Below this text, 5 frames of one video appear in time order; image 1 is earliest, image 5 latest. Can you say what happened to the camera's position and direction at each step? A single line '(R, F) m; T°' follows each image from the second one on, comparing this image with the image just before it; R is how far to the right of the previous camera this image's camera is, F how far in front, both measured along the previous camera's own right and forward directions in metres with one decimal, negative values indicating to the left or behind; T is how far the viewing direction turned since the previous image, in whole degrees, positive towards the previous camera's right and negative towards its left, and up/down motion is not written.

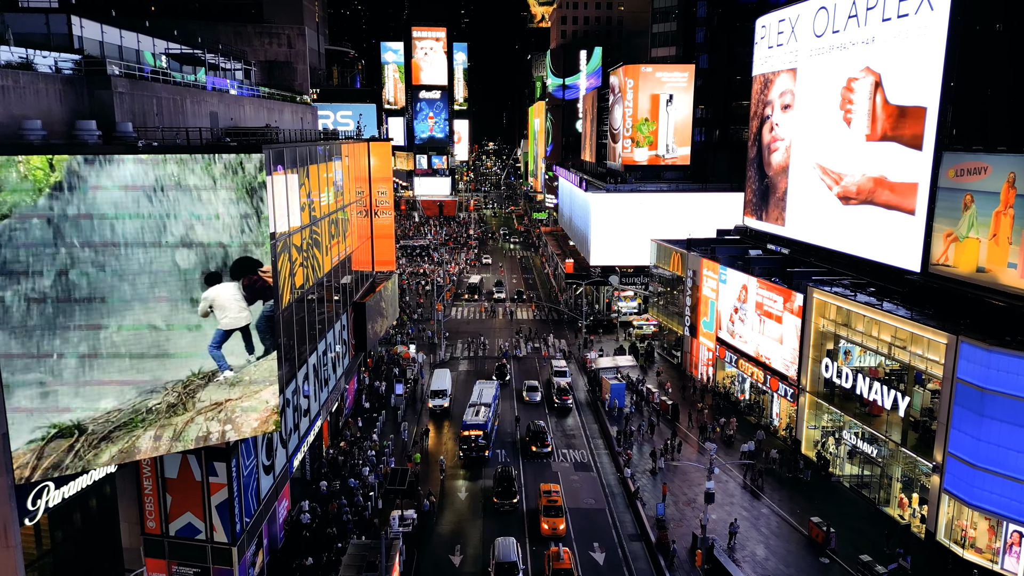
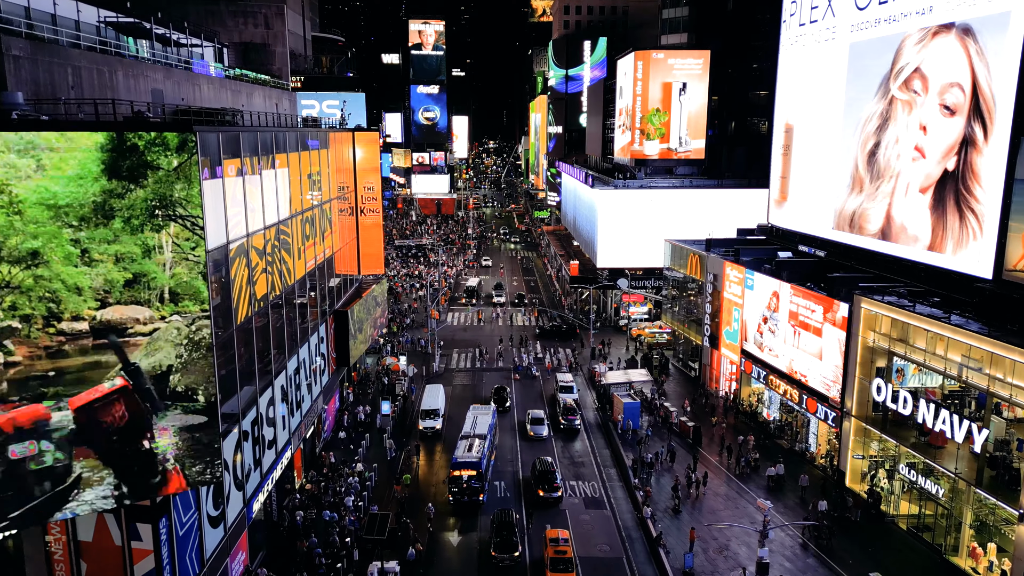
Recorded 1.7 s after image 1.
(0.0, +5.0) m; 0°
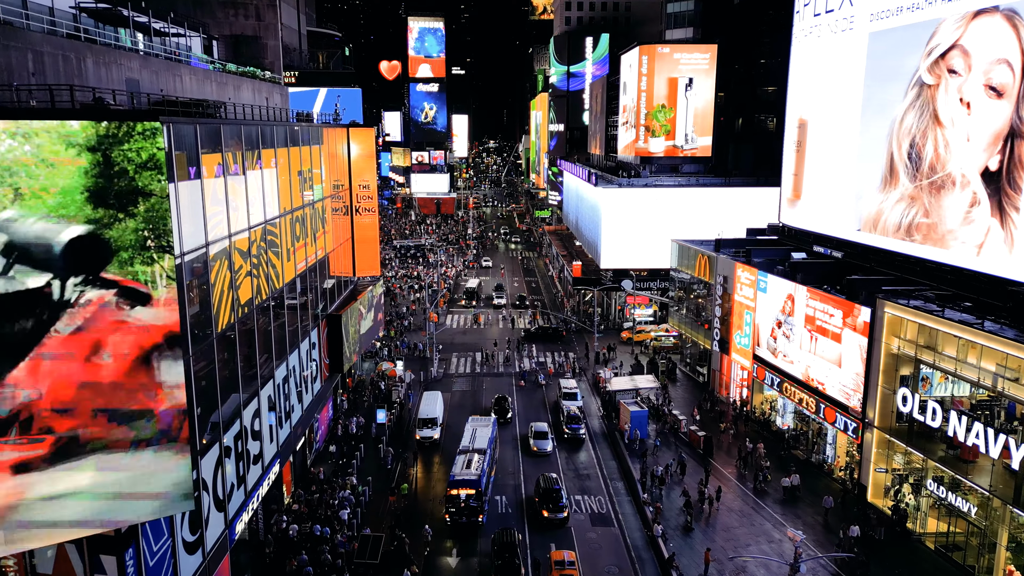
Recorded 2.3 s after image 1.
(-0.1, +1.9) m; 0°
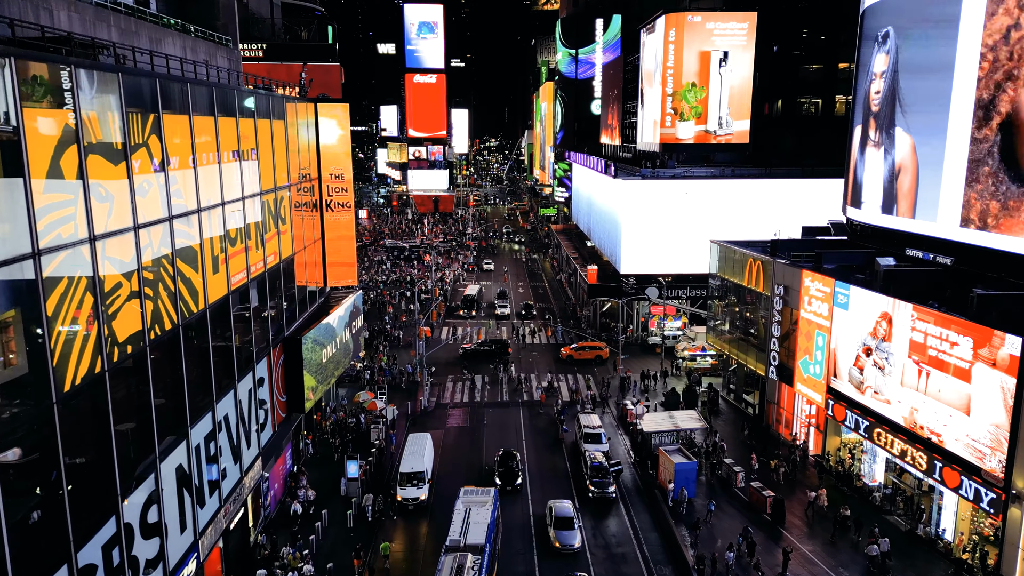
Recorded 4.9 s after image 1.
(-0.4, +8.6) m; 0°
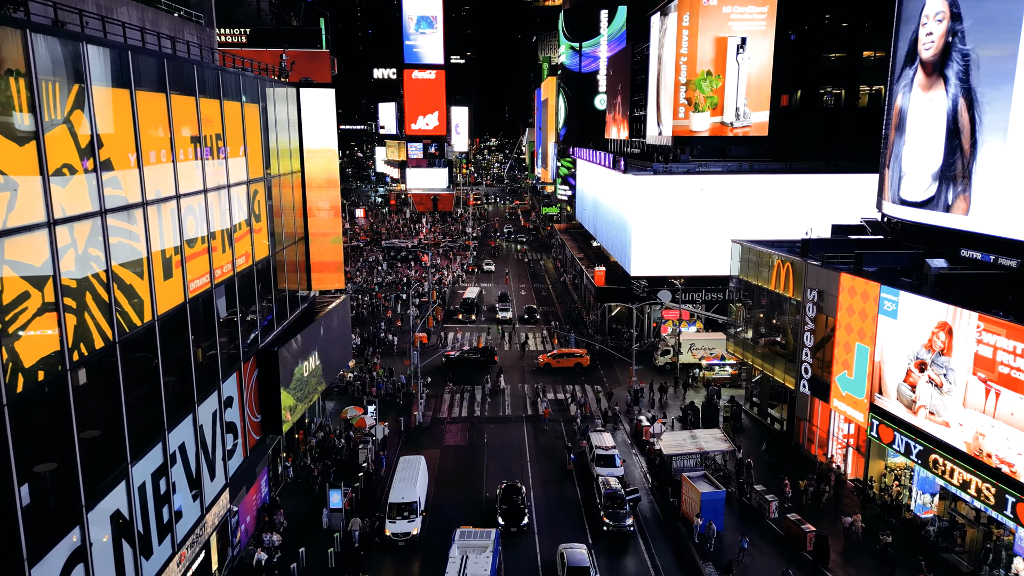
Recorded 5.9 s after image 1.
(-0.2, +3.5) m; 0°
